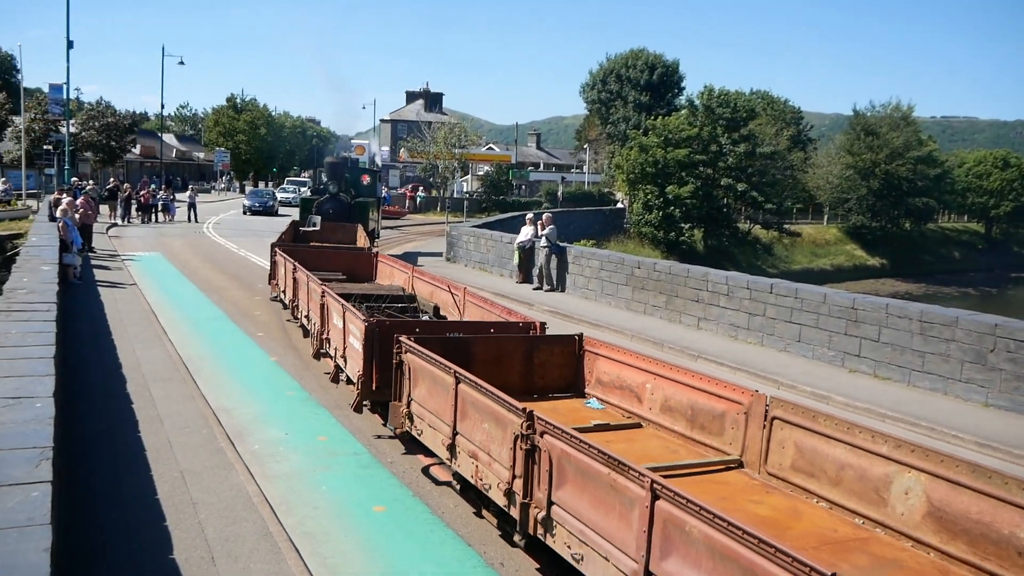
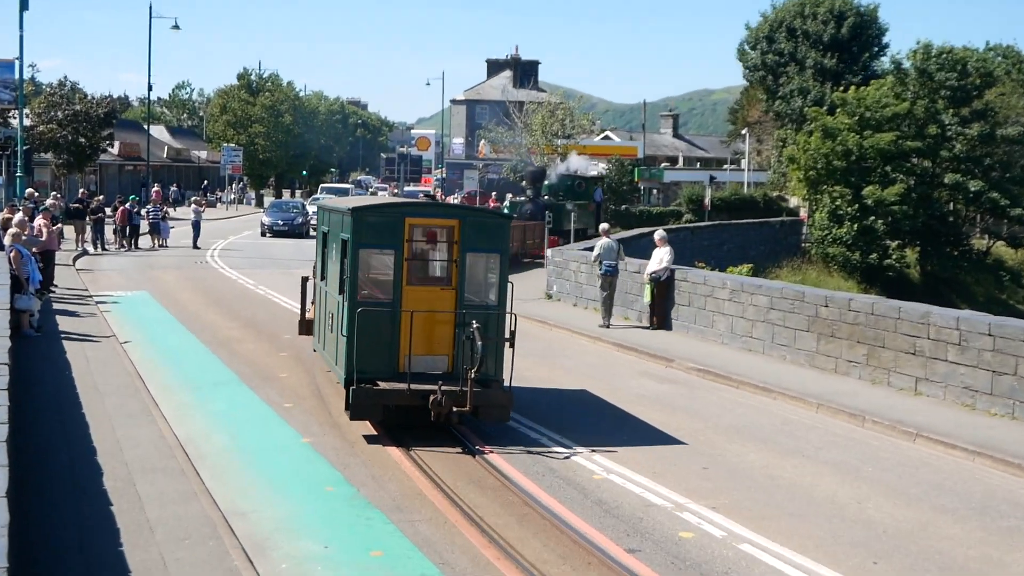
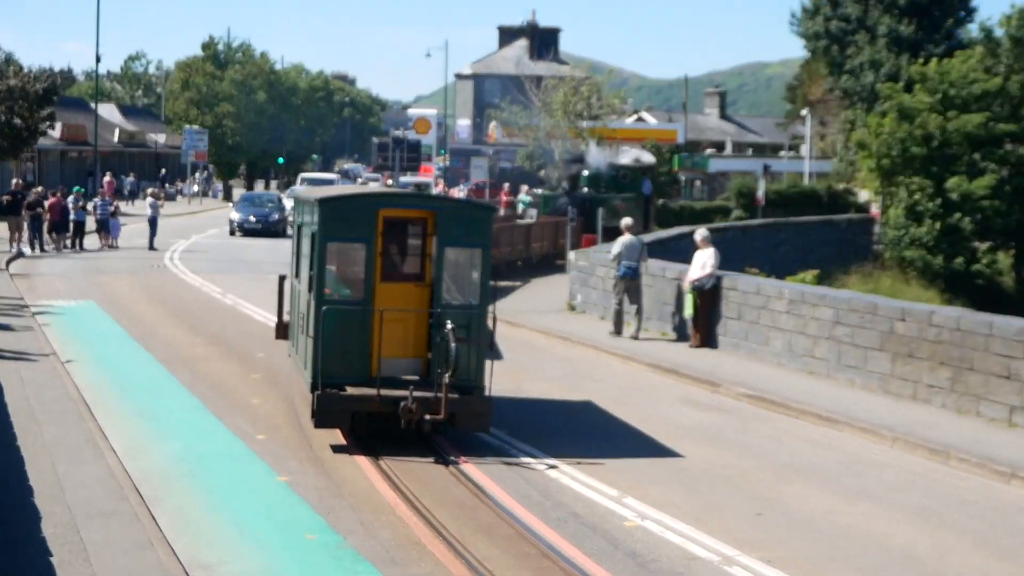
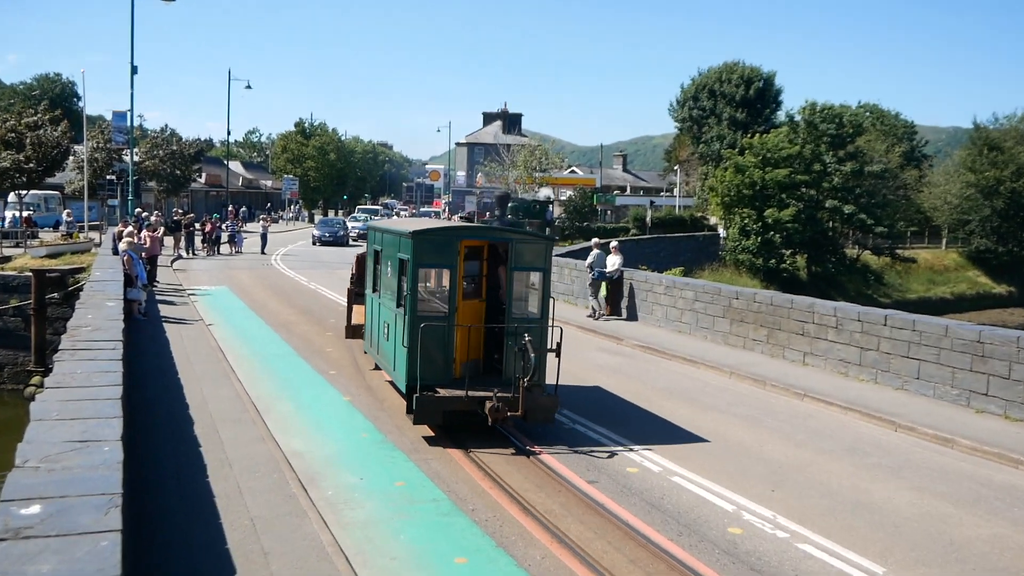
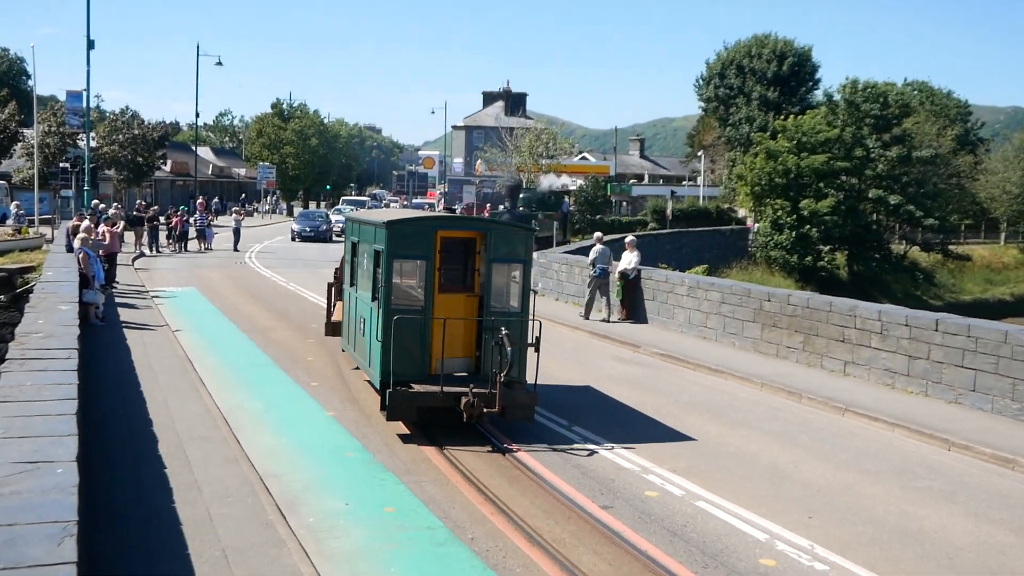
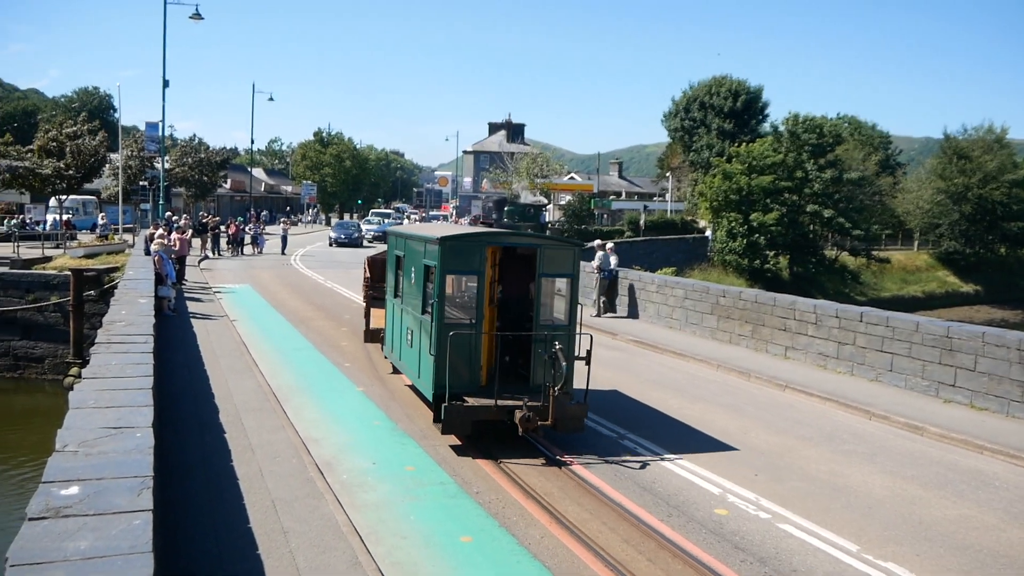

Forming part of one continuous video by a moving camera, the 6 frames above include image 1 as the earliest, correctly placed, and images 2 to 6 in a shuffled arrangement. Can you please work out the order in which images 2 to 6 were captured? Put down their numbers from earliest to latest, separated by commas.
6, 4, 5, 2, 3
